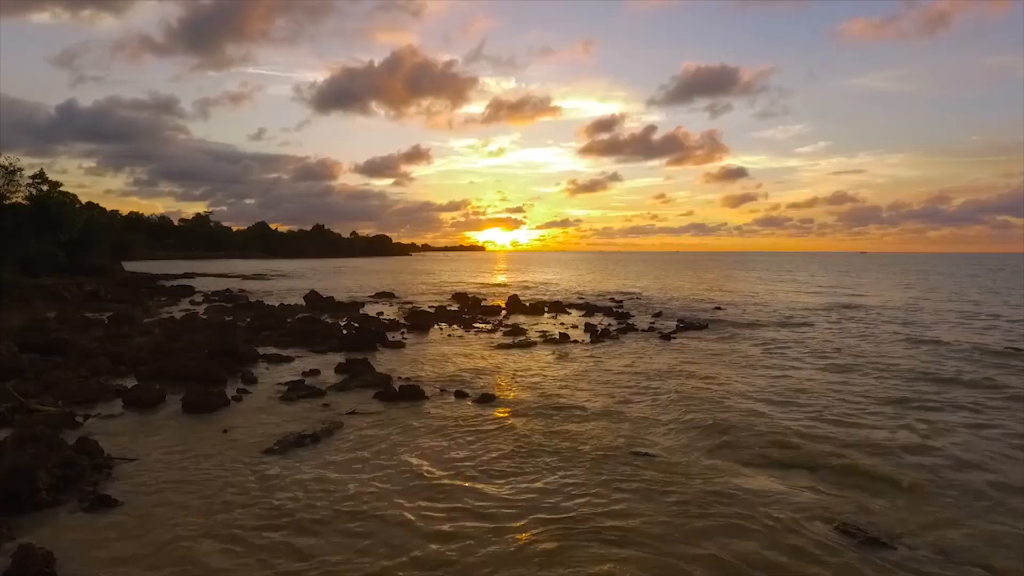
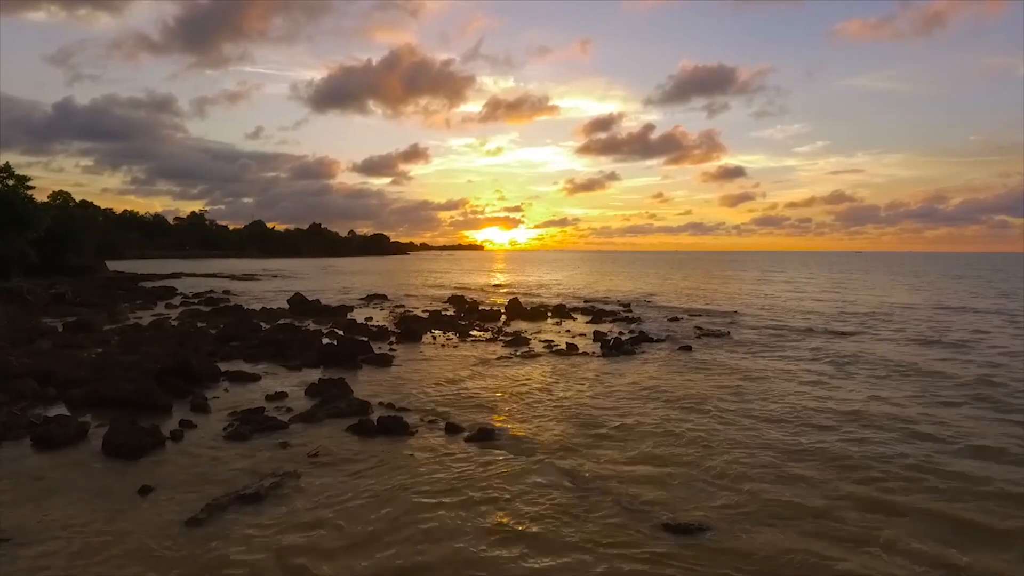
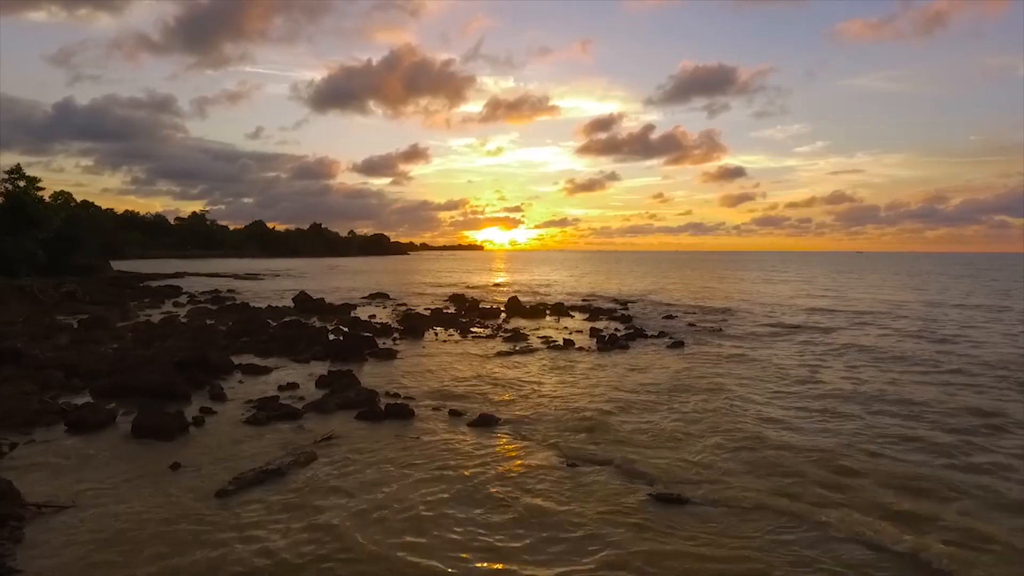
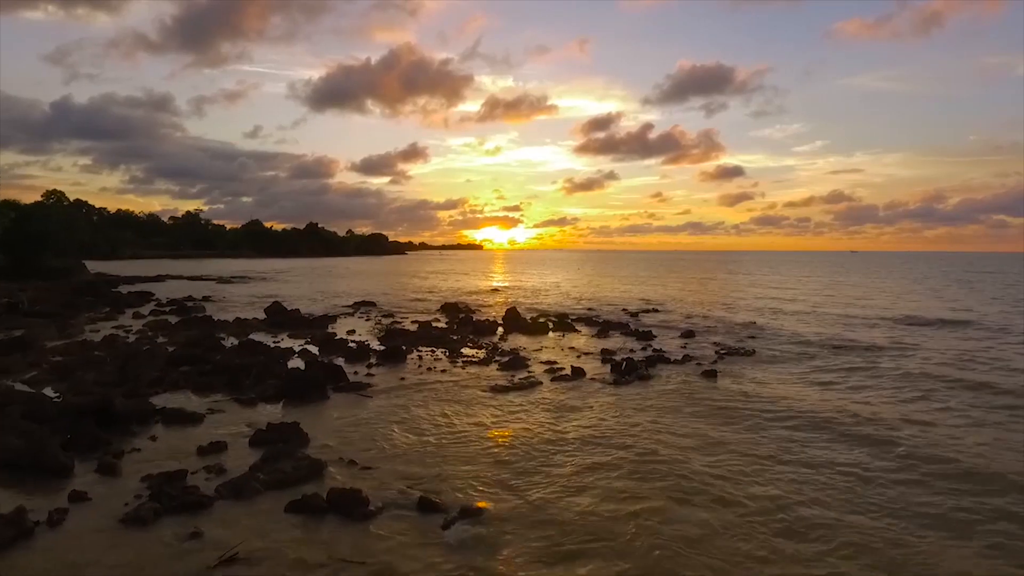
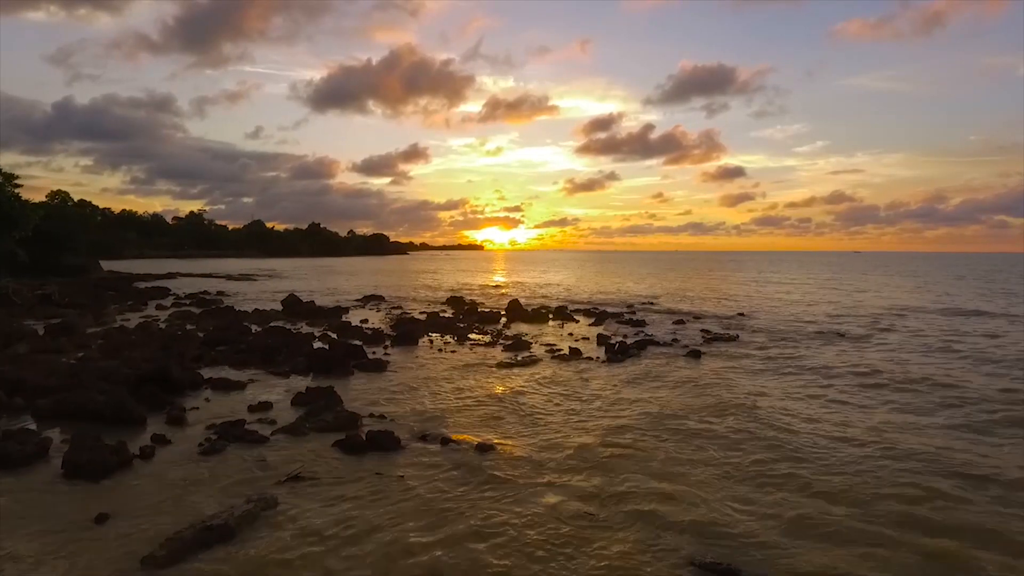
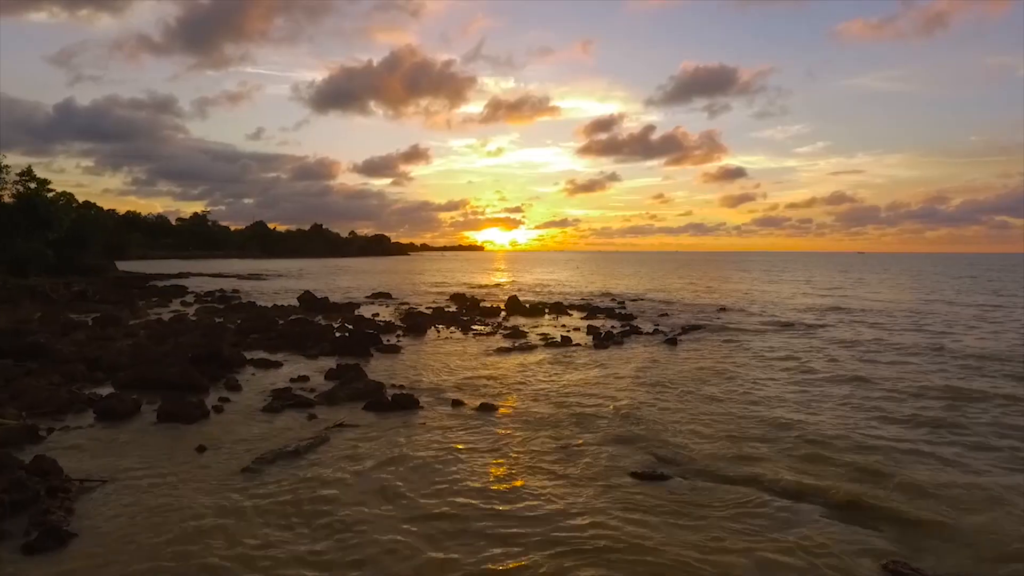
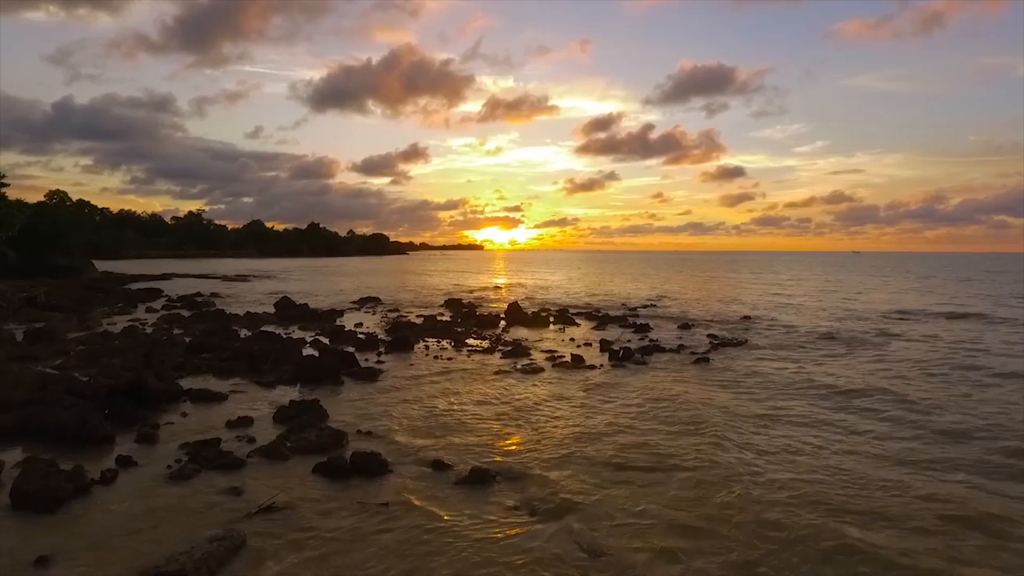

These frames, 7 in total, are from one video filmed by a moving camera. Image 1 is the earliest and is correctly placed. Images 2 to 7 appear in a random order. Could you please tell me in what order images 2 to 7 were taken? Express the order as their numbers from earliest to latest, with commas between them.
6, 3, 2, 5, 7, 4
